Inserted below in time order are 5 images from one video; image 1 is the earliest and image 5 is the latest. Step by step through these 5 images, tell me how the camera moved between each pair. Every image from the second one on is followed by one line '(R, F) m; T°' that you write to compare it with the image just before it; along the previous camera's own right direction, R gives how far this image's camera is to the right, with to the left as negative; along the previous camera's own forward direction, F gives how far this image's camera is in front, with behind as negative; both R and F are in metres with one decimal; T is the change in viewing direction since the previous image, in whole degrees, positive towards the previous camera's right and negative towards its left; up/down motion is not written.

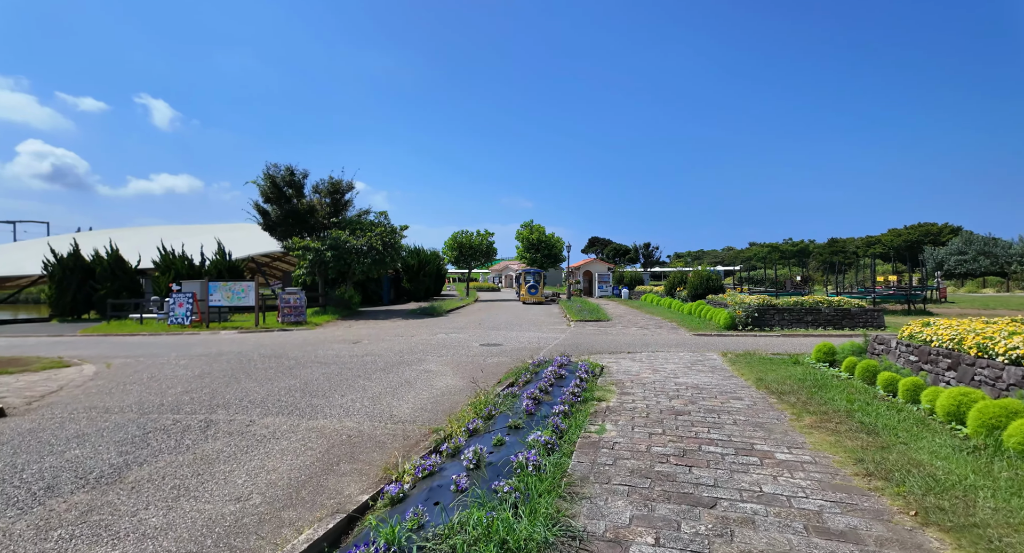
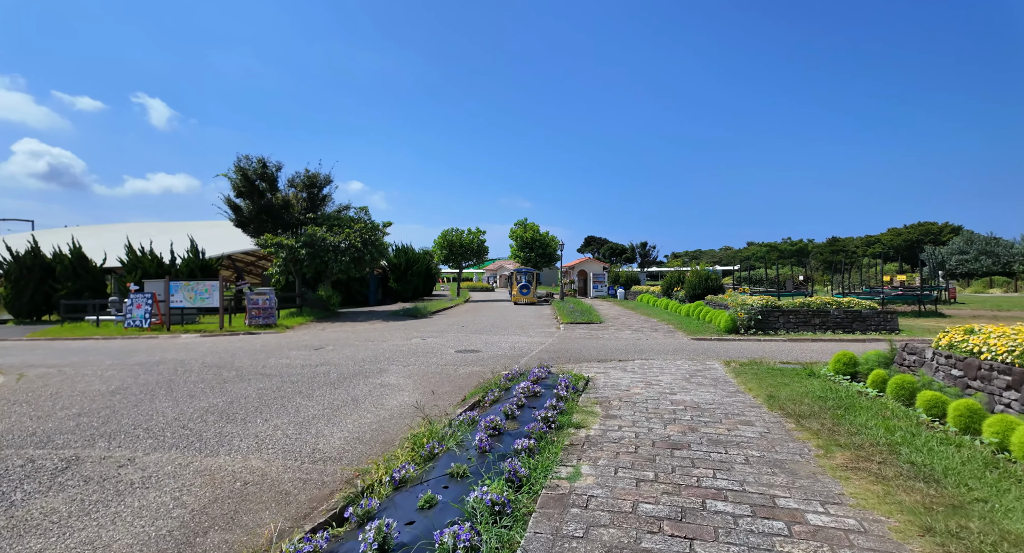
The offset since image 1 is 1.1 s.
(+0.4, +1.3) m; 0°
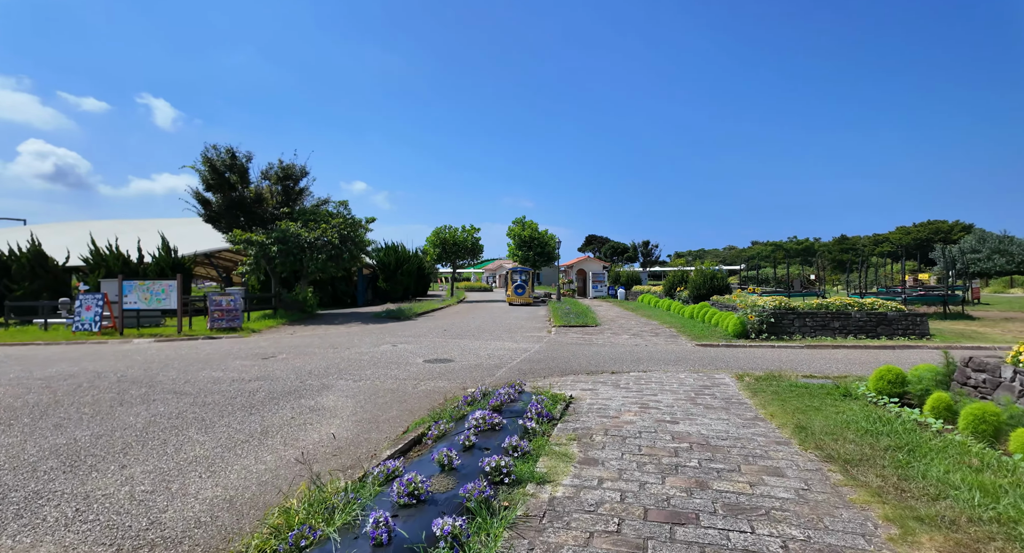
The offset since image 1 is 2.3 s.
(+0.5, +1.5) m; 0°
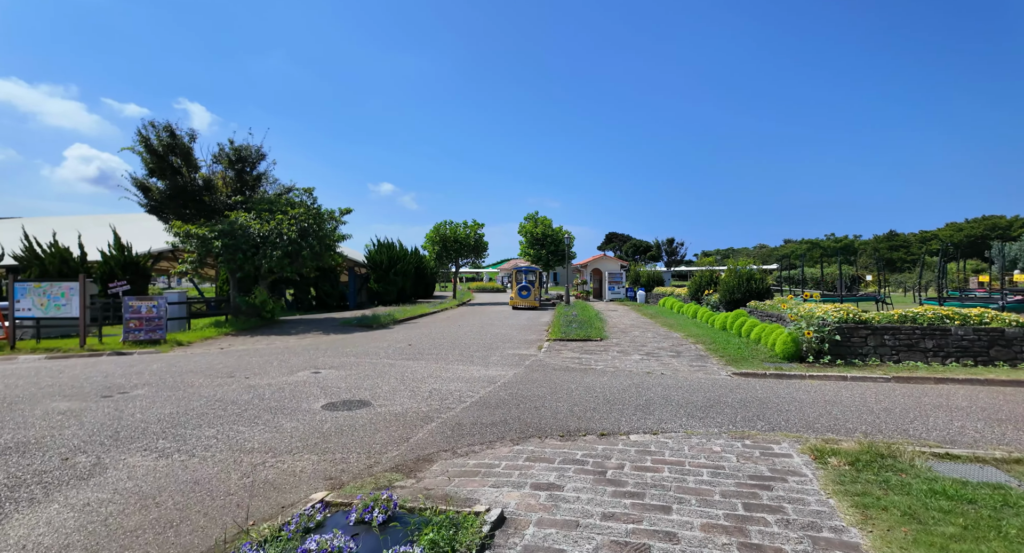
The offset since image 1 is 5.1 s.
(+1.0, +3.4) m; -3°
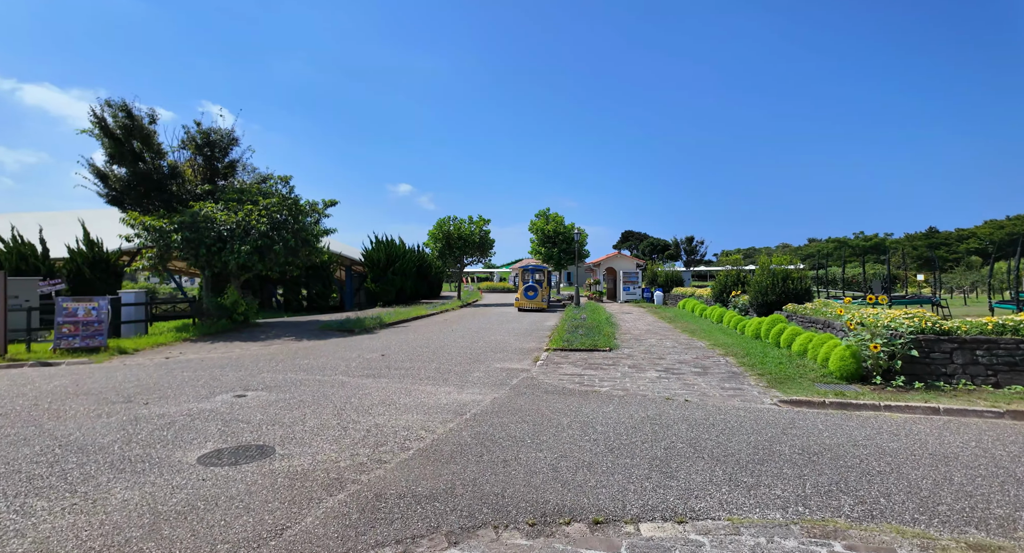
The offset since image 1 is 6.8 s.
(+0.5, +2.1) m; -2°
